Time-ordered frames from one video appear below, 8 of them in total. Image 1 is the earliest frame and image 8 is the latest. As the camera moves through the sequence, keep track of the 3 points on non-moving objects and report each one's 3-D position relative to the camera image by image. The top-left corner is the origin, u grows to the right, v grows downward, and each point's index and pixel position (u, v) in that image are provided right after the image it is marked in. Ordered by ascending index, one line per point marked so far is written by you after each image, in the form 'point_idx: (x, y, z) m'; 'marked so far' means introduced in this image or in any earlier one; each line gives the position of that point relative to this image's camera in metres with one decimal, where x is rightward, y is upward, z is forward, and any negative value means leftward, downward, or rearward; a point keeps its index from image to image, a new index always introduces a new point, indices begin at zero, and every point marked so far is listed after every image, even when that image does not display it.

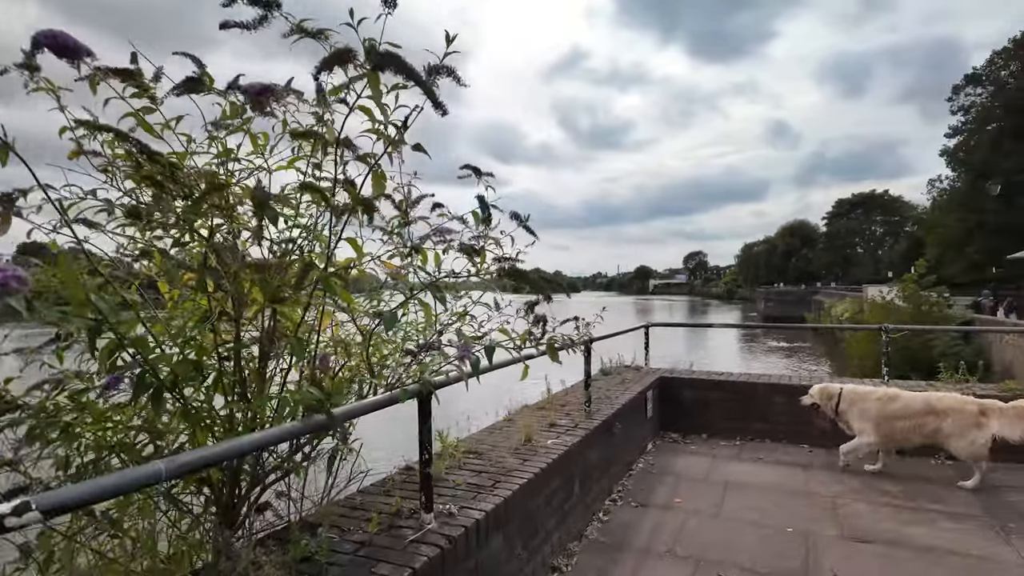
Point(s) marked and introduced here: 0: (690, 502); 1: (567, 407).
0: (+1.2, -1.5, +4.2) m
1: (+0.4, -0.9, +4.4) m
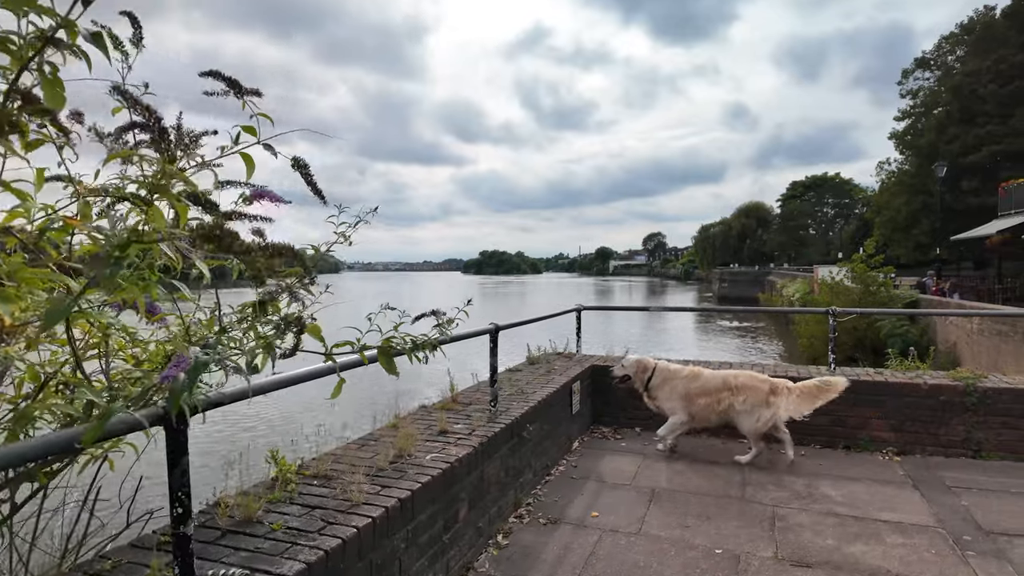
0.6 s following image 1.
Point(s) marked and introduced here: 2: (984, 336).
0: (+0.6, -1.4, +3.6) m
1: (-0.3, -0.7, +3.7) m
2: (+9.8, -1.0, +12.4) m
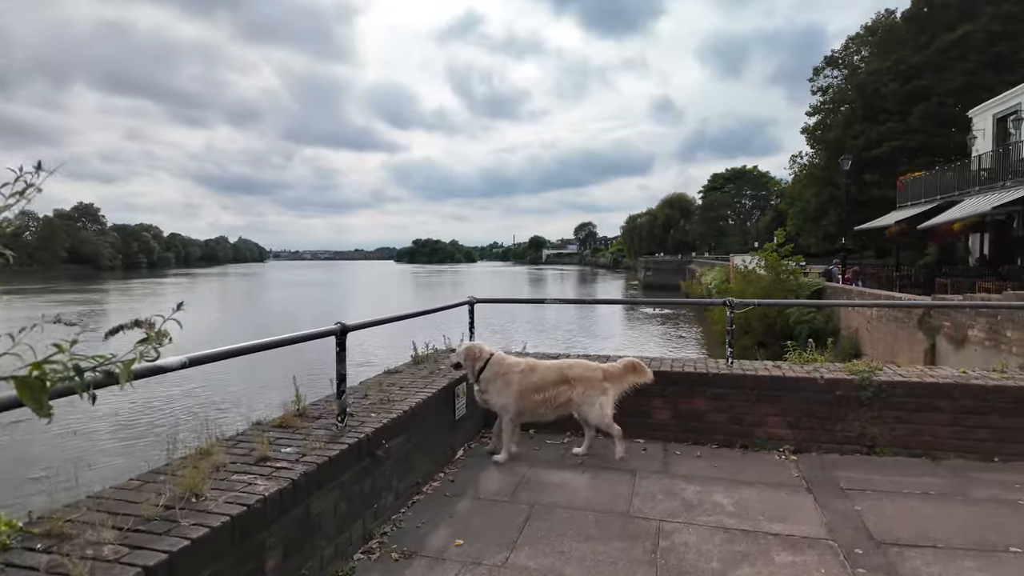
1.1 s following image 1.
0: (-0.2, -1.3, +3.1) m
1: (-1.0, -0.7, +3.2) m
2: (+8.0, -0.7, +12.9) m
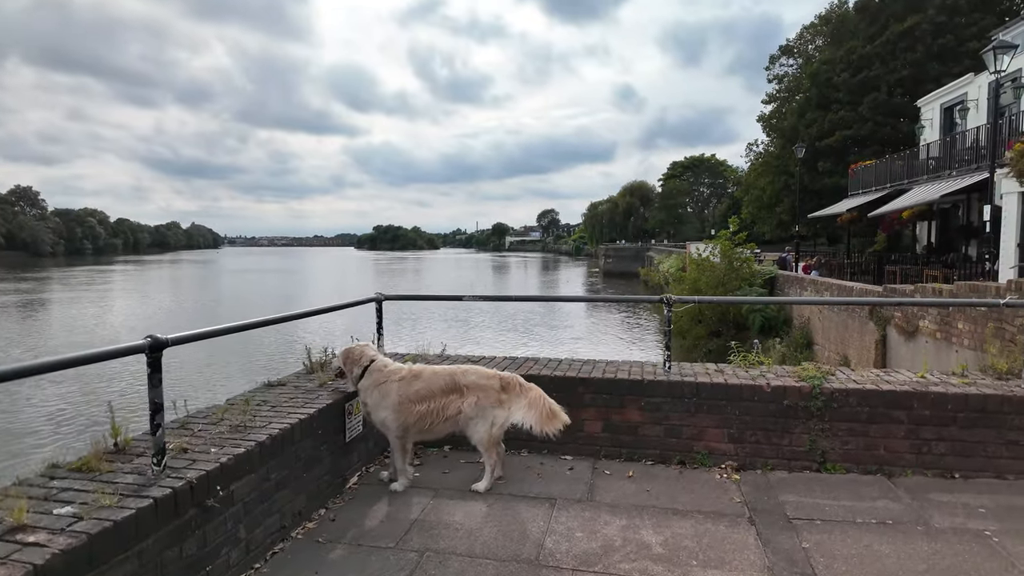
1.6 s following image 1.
0: (-0.7, -1.3, +2.4) m
1: (-1.6, -0.7, +2.4) m
2: (+6.8, -0.5, +12.7) m
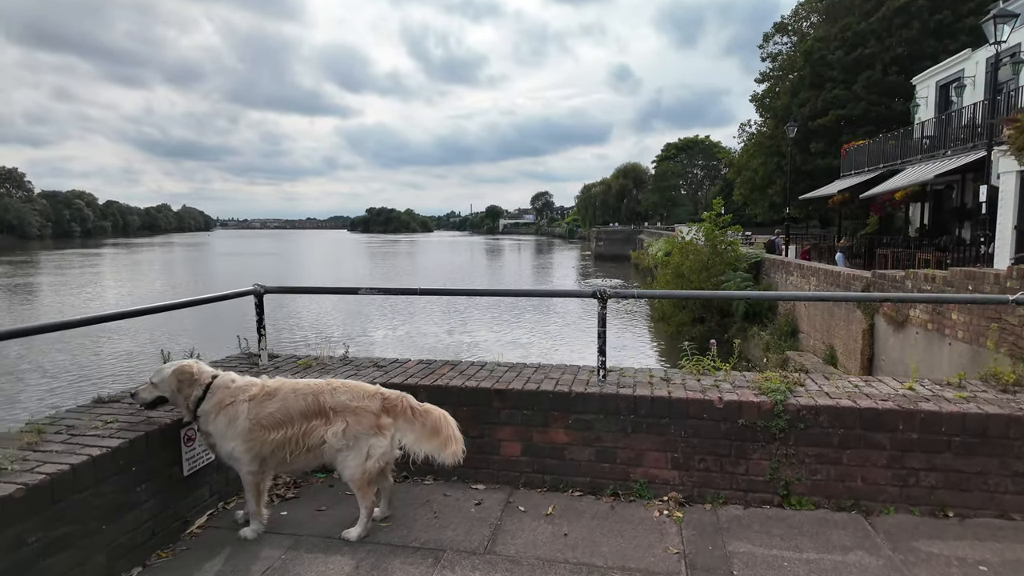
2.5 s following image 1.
0: (-1.3, -1.3, +1.7) m
1: (-2.1, -0.7, +1.7) m
2: (+6.2, -0.2, +12.0) m
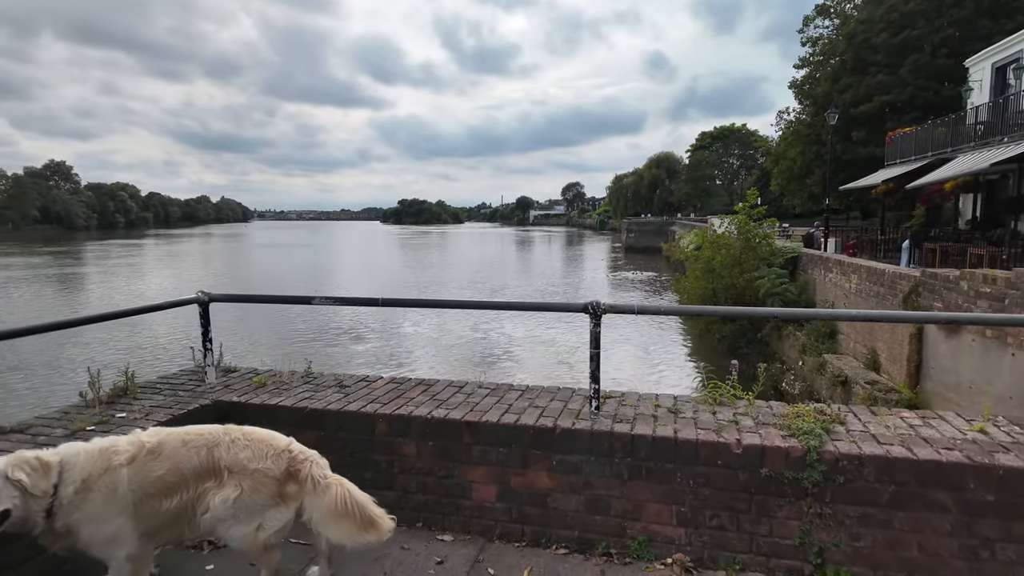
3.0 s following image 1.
0: (-1.5, -1.4, +1.2) m
1: (-2.3, -0.8, +1.2) m
2: (+6.5, -0.2, +11.1) m
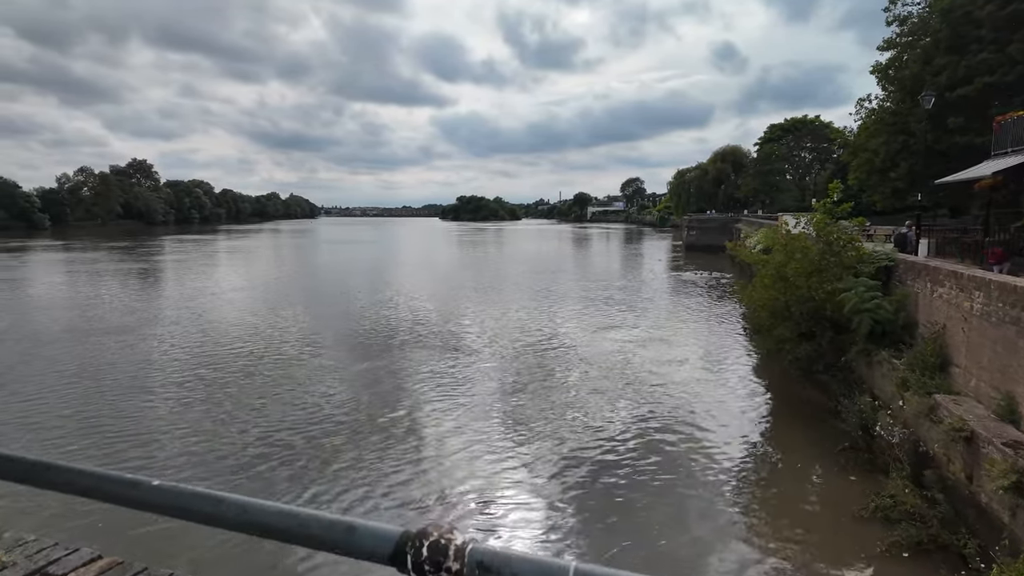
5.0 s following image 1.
0: (-2.1, -1.7, -0.6) m
1: (-3.0, -1.0, -0.5) m
2: (+6.8, -0.5, +8.5) m
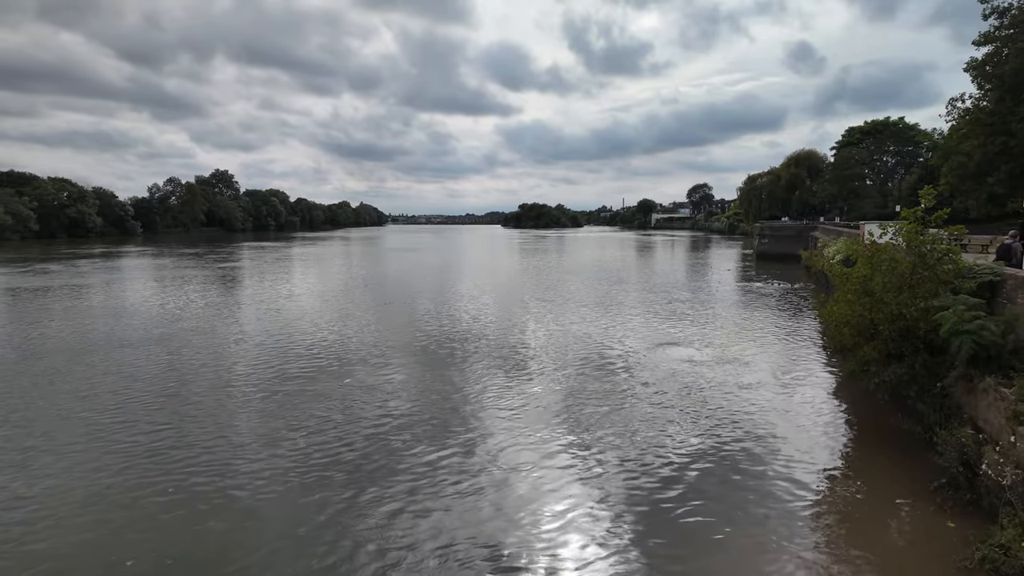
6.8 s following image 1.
0: (-2.3, -1.7, -0.8) m
1: (-3.1, -1.1, -0.6) m
2: (+7.5, -0.8, +7.3) m
